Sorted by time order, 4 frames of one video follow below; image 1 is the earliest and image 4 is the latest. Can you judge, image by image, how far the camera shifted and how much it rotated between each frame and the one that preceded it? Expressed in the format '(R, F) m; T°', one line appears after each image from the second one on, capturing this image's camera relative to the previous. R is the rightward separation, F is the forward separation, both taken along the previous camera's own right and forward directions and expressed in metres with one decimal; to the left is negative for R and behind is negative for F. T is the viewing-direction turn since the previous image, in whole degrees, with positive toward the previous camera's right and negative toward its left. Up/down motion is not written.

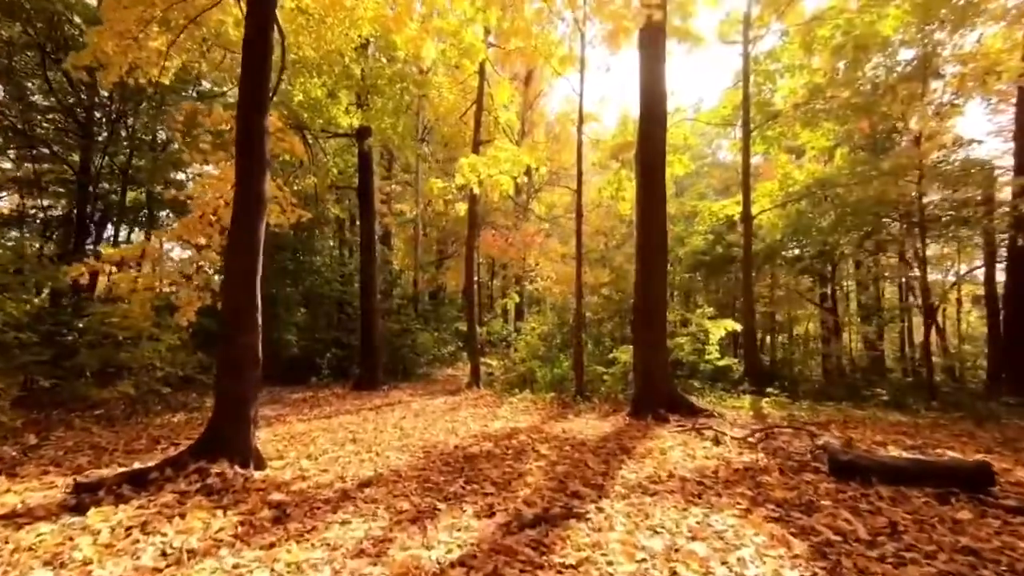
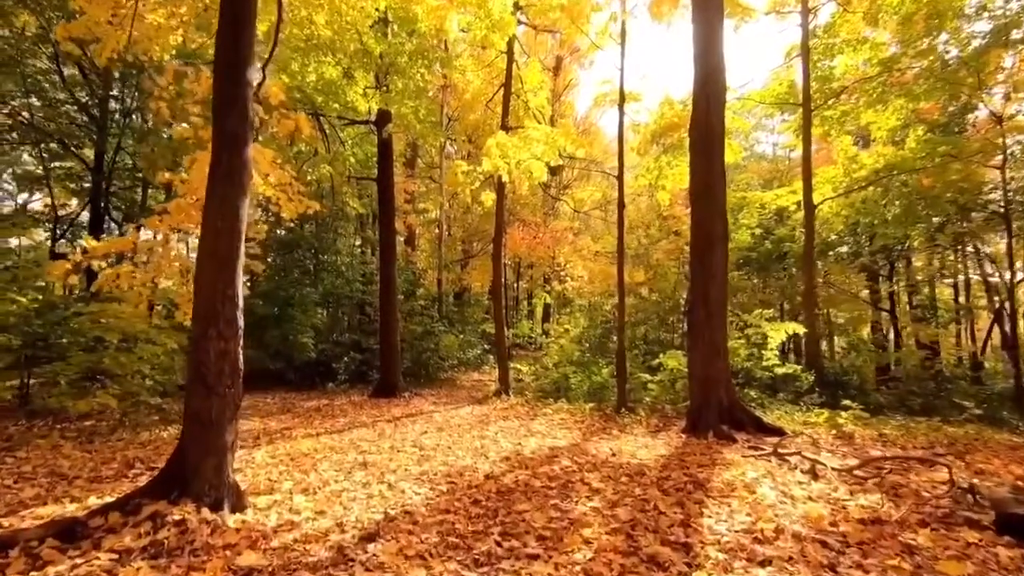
(-0.2, +1.1) m; -2°
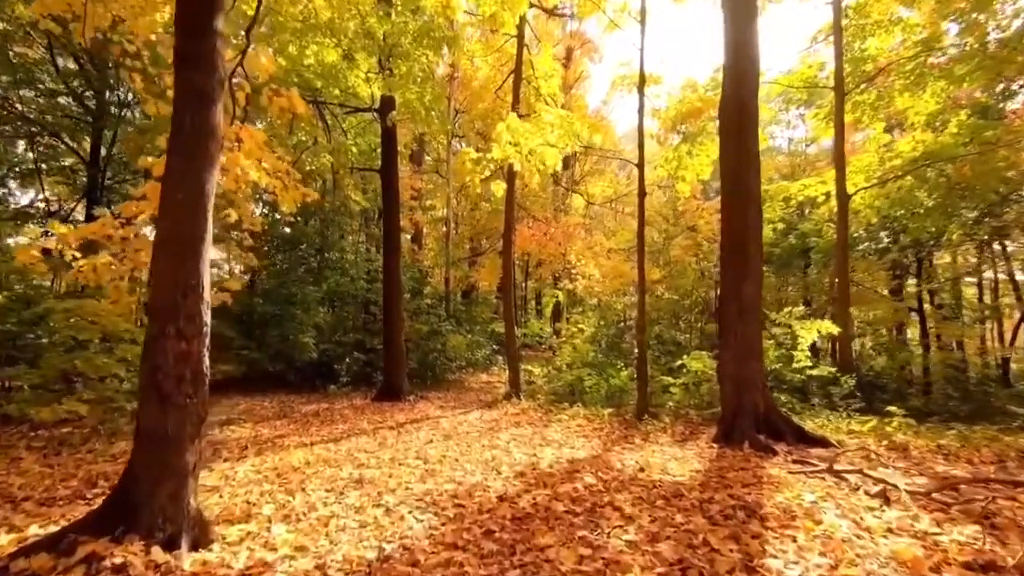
(-0.1, +0.7) m; -1°
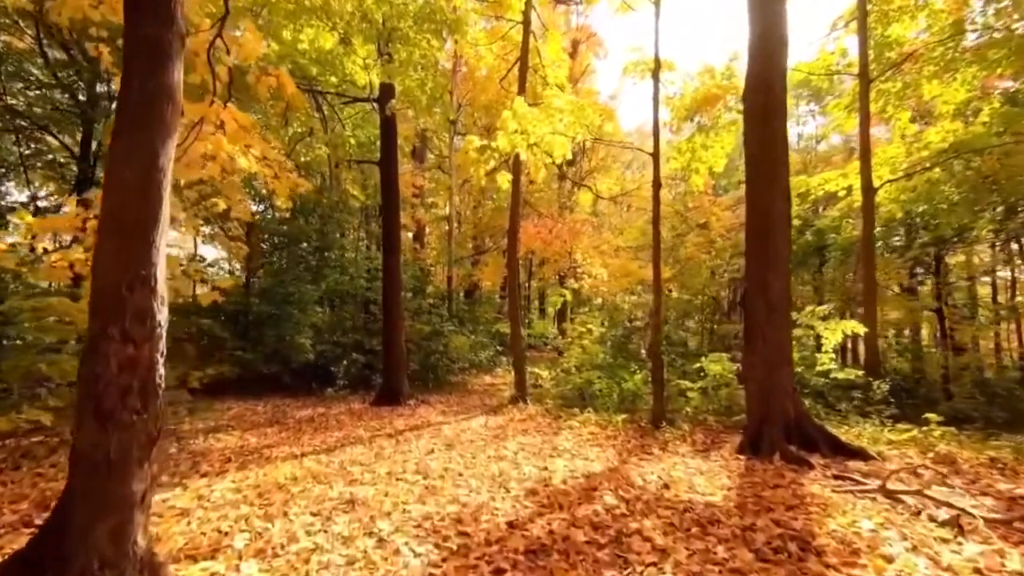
(-0.1, +0.6) m; 0°
